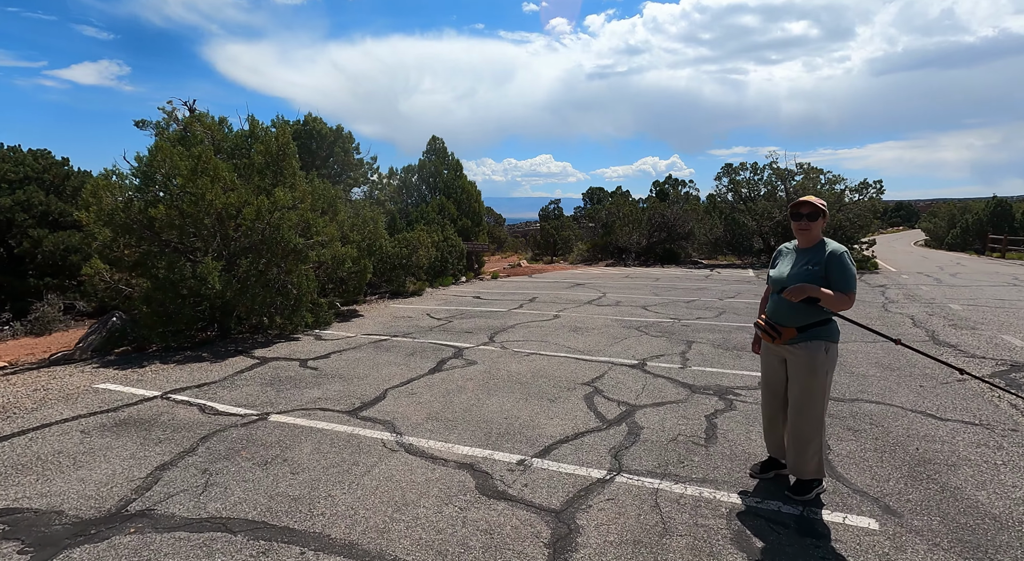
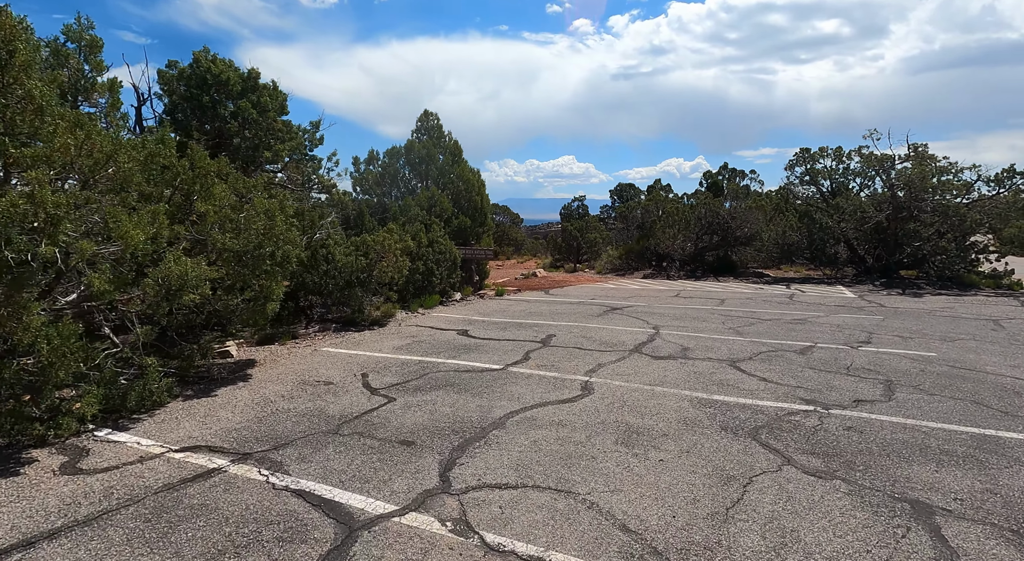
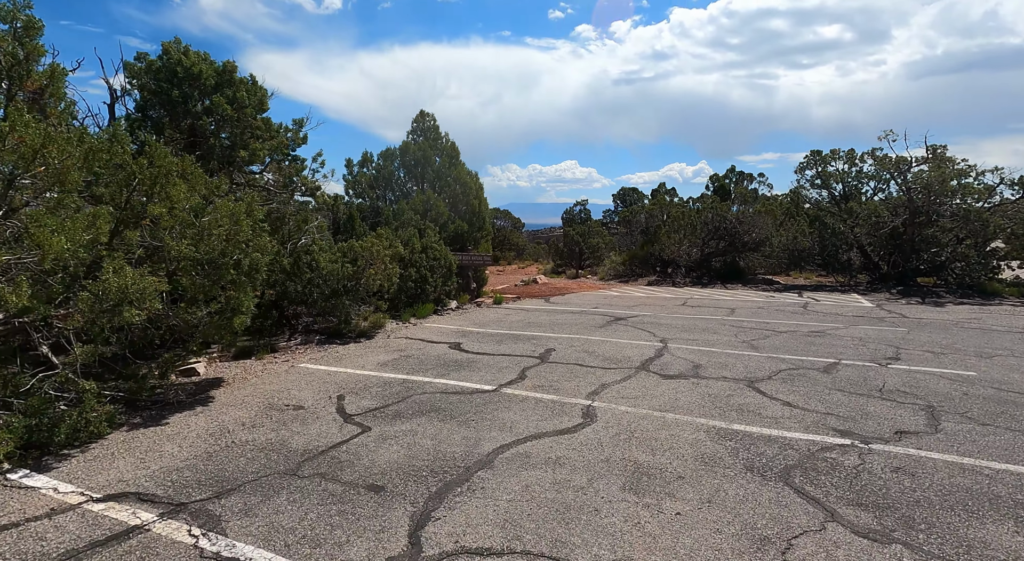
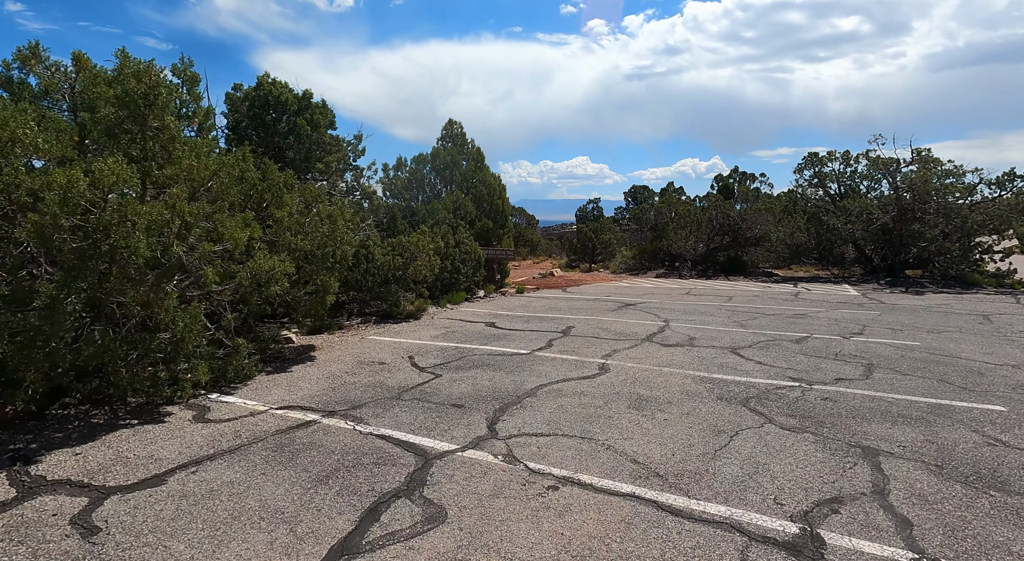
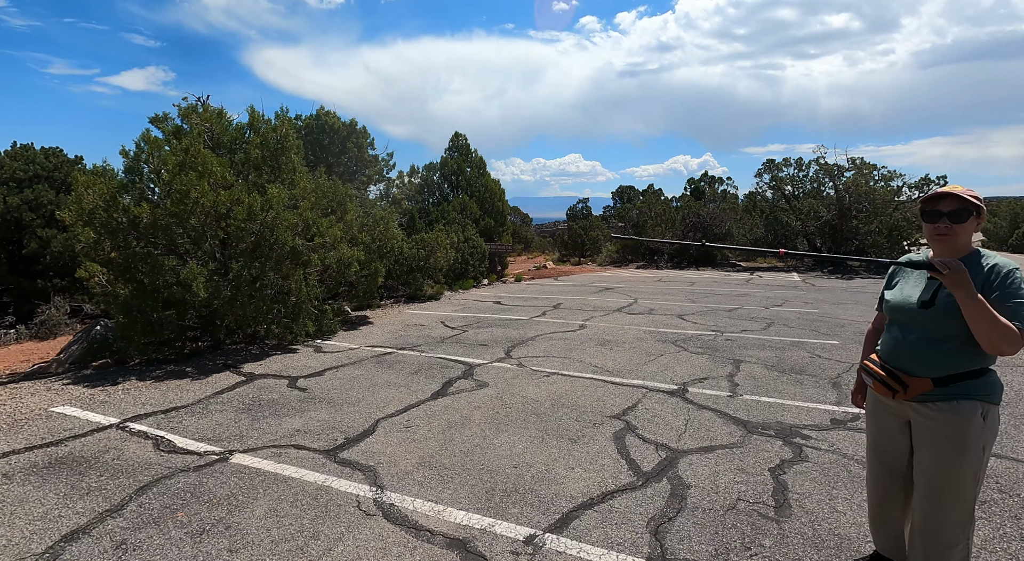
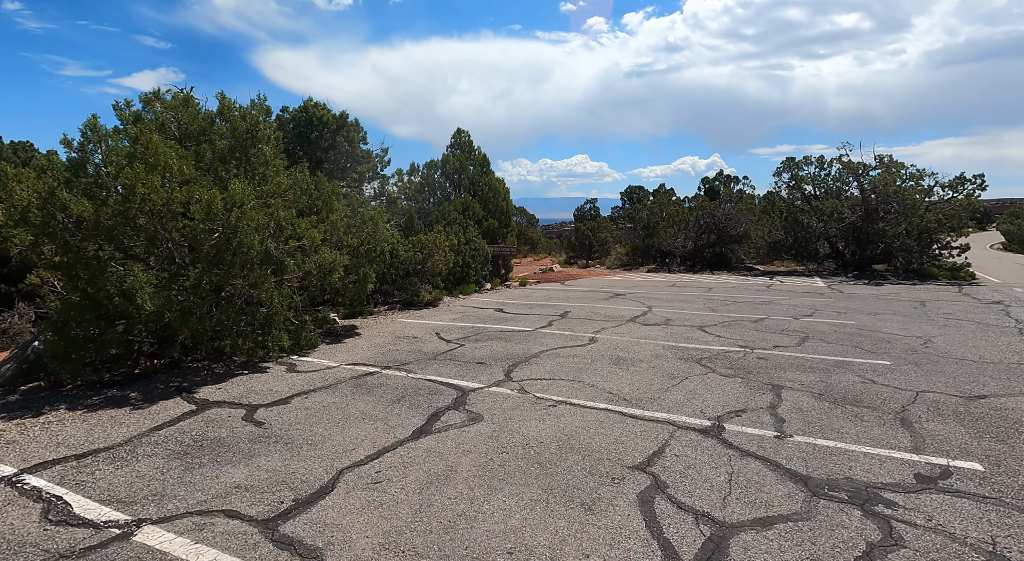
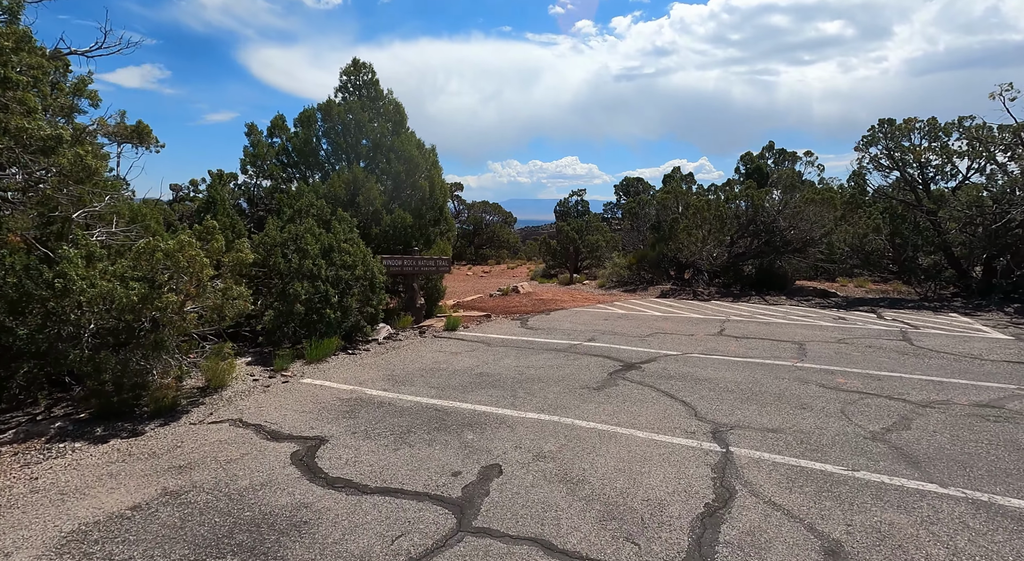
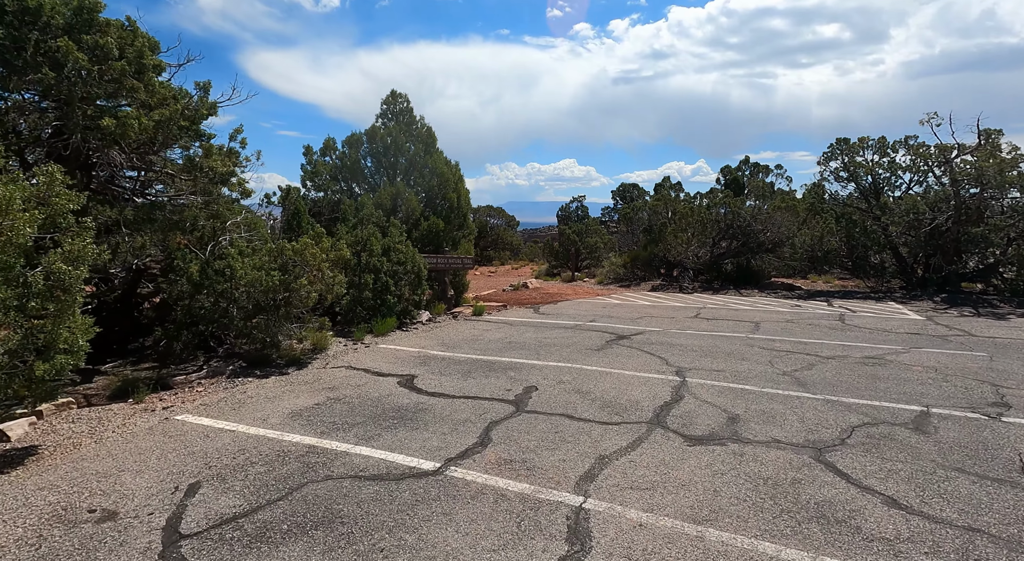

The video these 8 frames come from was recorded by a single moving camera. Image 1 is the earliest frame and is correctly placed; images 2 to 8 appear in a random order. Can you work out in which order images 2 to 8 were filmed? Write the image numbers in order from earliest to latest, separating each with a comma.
5, 6, 4, 2, 3, 8, 7
